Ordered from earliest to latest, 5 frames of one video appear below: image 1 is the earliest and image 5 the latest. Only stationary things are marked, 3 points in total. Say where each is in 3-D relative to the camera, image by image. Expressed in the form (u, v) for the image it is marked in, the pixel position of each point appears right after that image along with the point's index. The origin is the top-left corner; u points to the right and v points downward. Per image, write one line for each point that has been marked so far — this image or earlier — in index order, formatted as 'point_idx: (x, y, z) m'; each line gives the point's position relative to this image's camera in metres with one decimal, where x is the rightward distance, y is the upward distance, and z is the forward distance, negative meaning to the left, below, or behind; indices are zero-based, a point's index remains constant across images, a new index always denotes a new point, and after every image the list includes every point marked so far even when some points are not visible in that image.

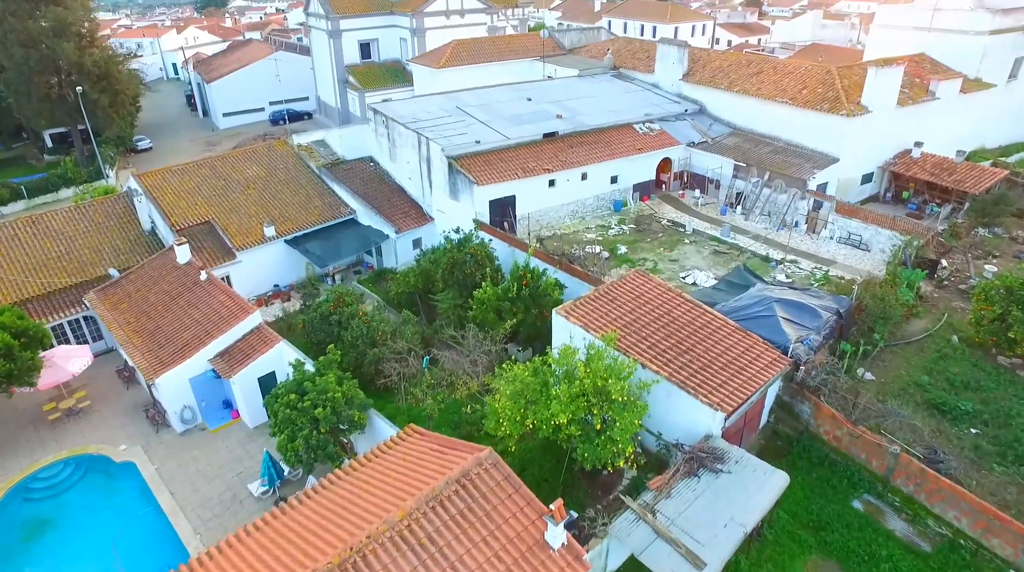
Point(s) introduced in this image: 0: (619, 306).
0: (+2.4, -0.5, +14.5) m
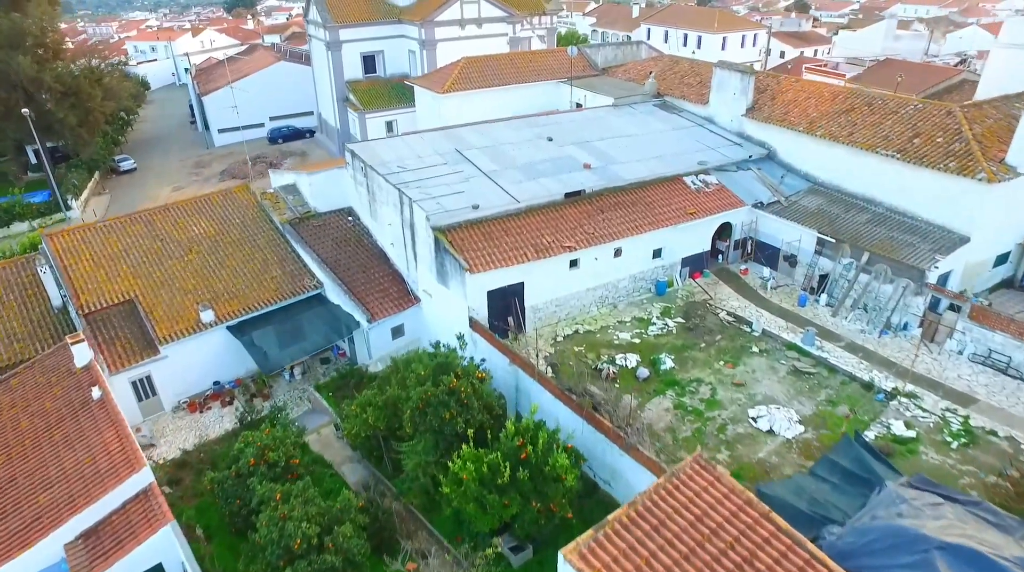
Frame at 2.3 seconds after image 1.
0: (+2.2, -3.6, +8.8) m
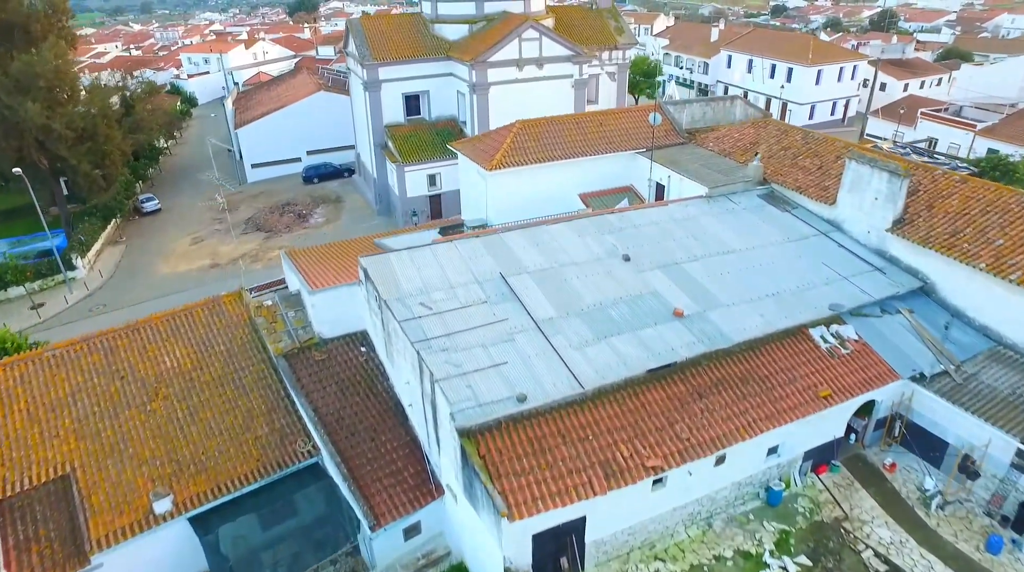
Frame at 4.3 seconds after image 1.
0: (+2.4, -7.9, +3.6) m
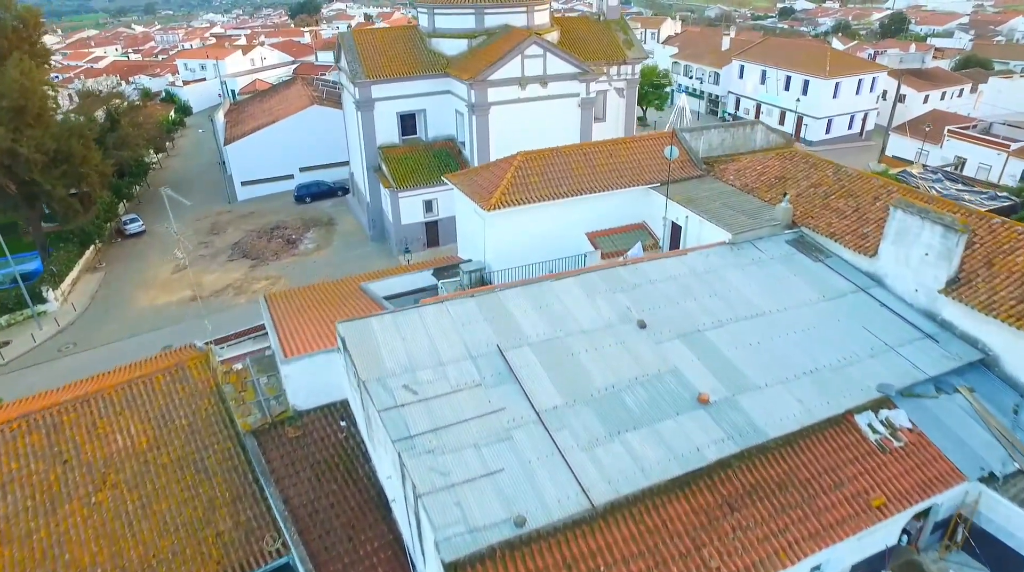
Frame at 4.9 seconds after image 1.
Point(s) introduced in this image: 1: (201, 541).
0: (+2.3, -9.5, +1.5) m
1: (-6.4, -5.2, +13.0) m
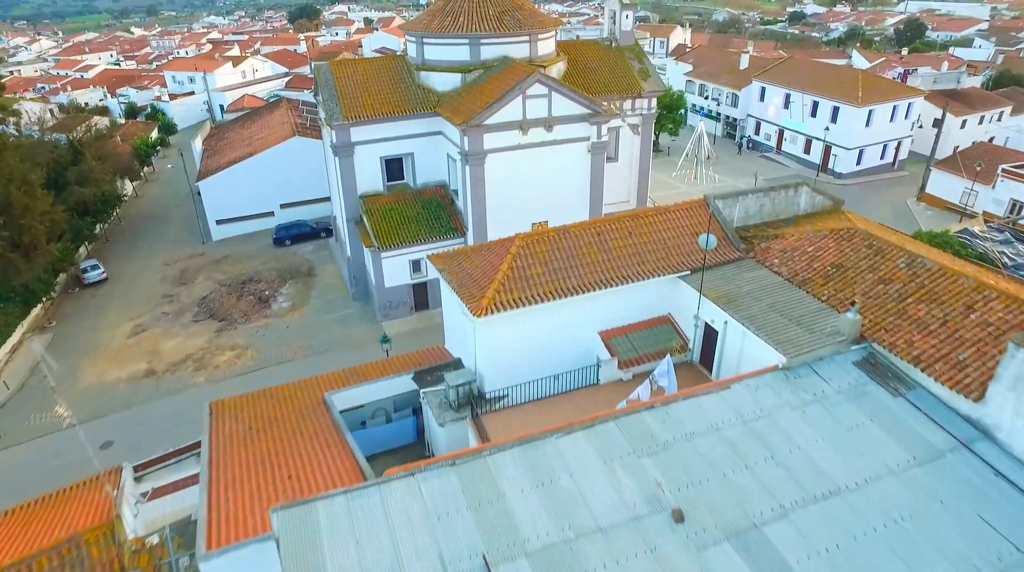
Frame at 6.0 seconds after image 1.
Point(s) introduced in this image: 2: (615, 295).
0: (+2.1, -12.5, -2.2) m
1: (-6.6, -8.2, +9.3) m
2: (+2.7, -0.2, +16.5) m
